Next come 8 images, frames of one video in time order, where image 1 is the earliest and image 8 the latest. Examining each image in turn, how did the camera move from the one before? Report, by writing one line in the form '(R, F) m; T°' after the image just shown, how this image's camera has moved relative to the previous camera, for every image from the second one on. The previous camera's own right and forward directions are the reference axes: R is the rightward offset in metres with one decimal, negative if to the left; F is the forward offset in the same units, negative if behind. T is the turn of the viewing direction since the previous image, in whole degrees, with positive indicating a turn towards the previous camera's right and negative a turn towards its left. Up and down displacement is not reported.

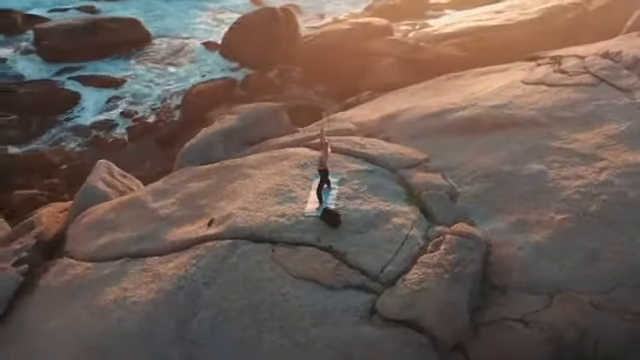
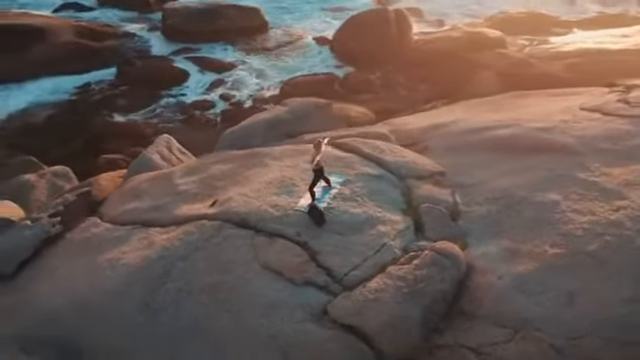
(+1.2, +0.1) m; -12°
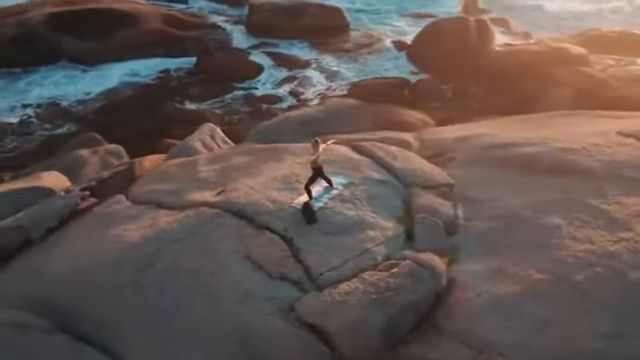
(+0.9, 0.0) m; -9°
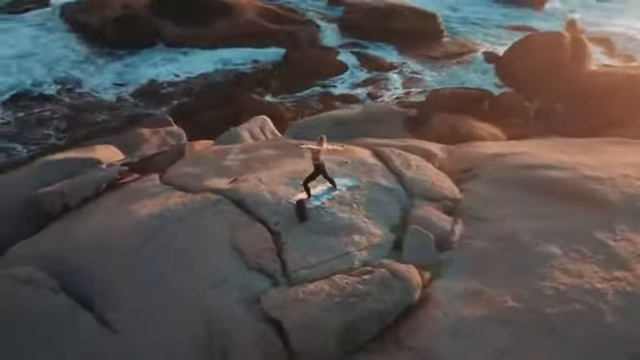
(+1.0, +0.1) m; -10°
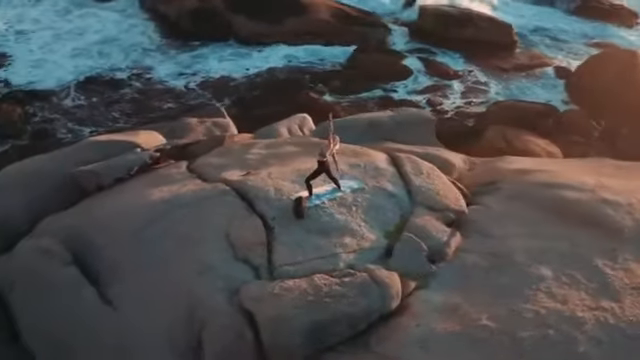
(+0.7, 0.0) m; -7°
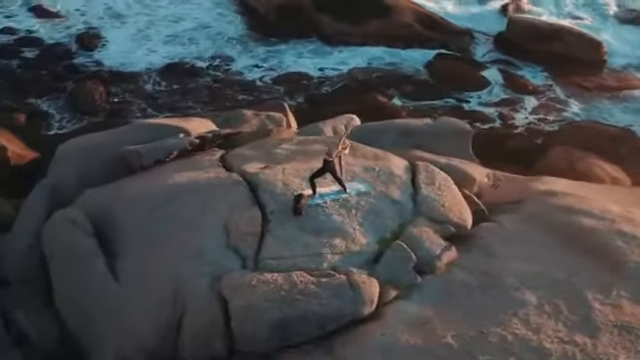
(+0.8, 0.0) m; -9°
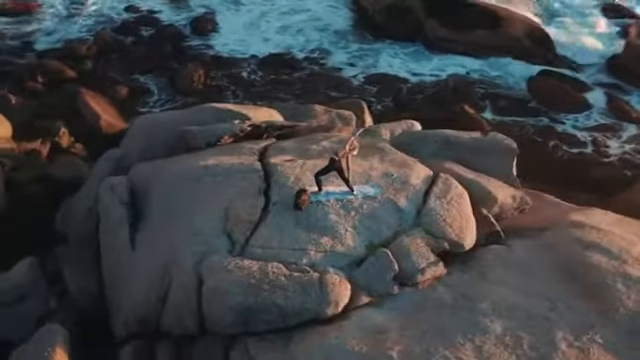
(+1.0, +0.1) m; -11°
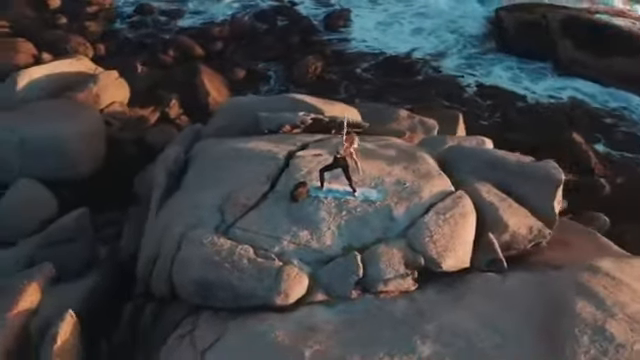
(+1.3, +0.1) m; -14°
